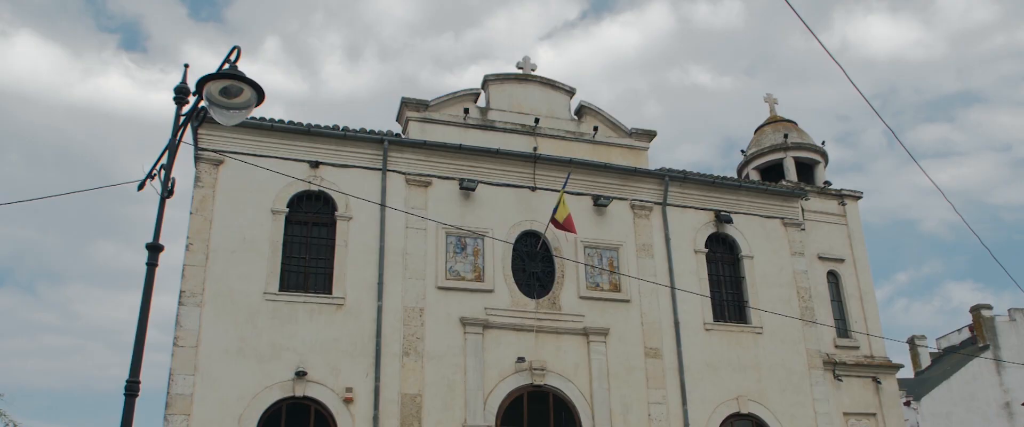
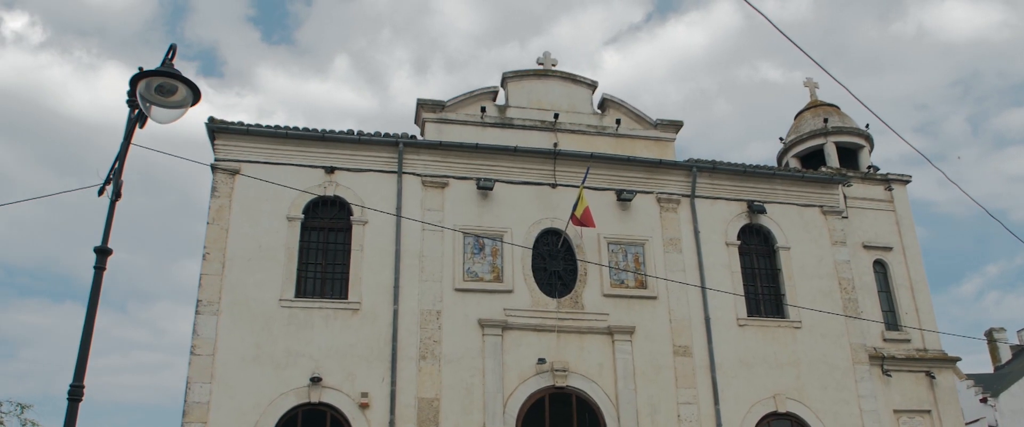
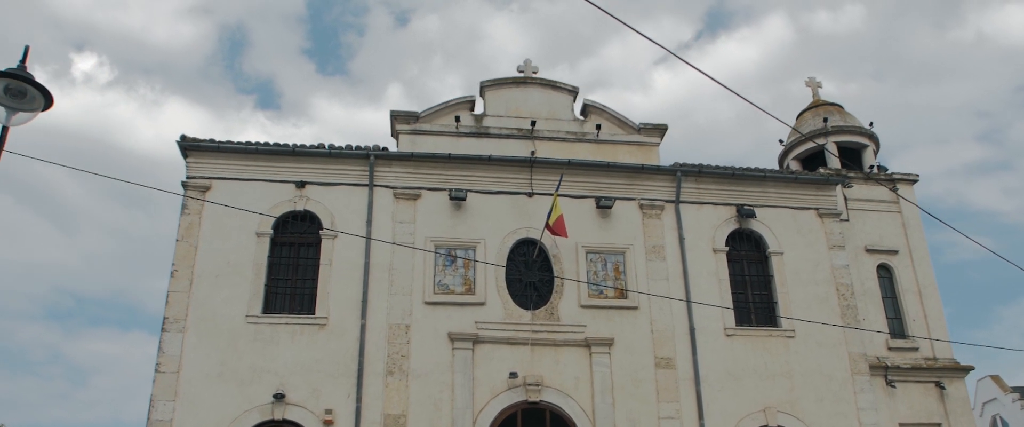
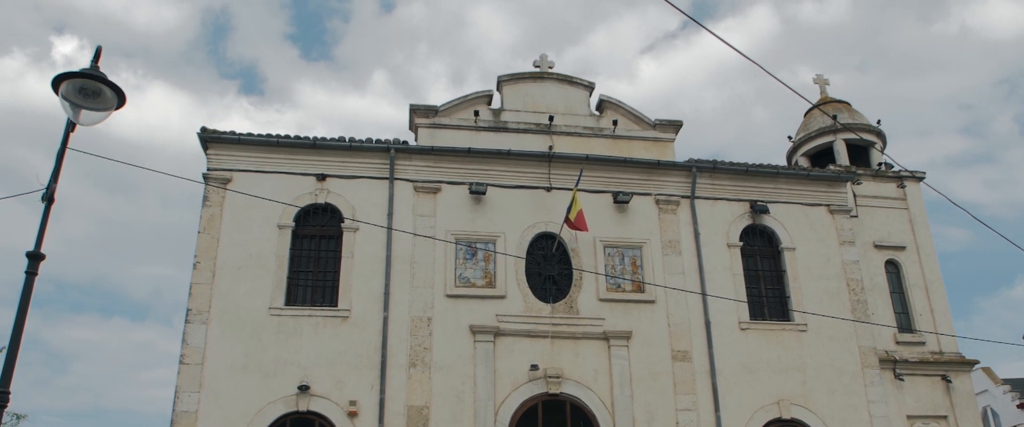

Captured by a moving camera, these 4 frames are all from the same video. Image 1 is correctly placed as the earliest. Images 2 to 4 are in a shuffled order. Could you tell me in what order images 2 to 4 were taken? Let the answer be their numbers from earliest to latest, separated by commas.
2, 4, 3
